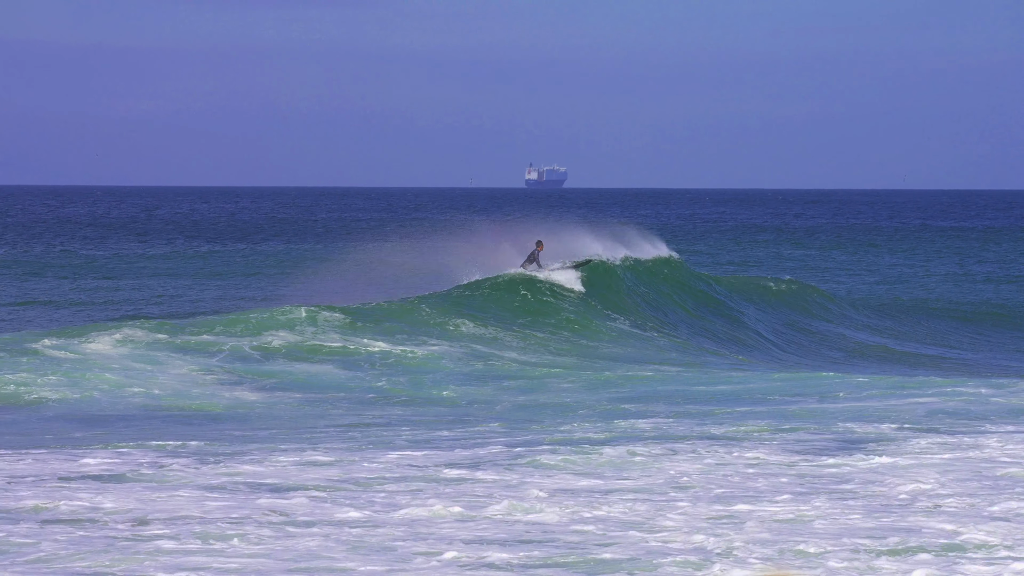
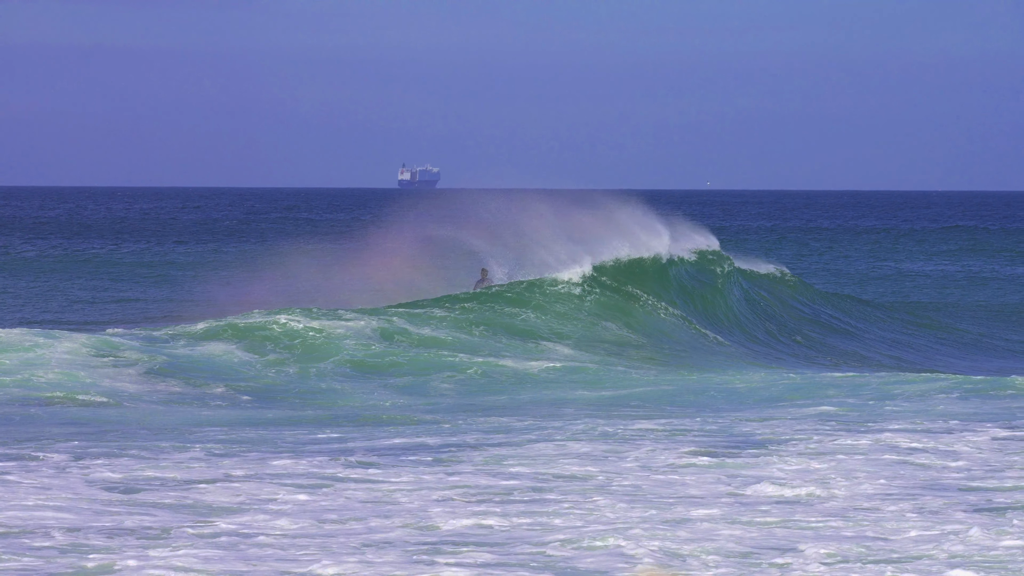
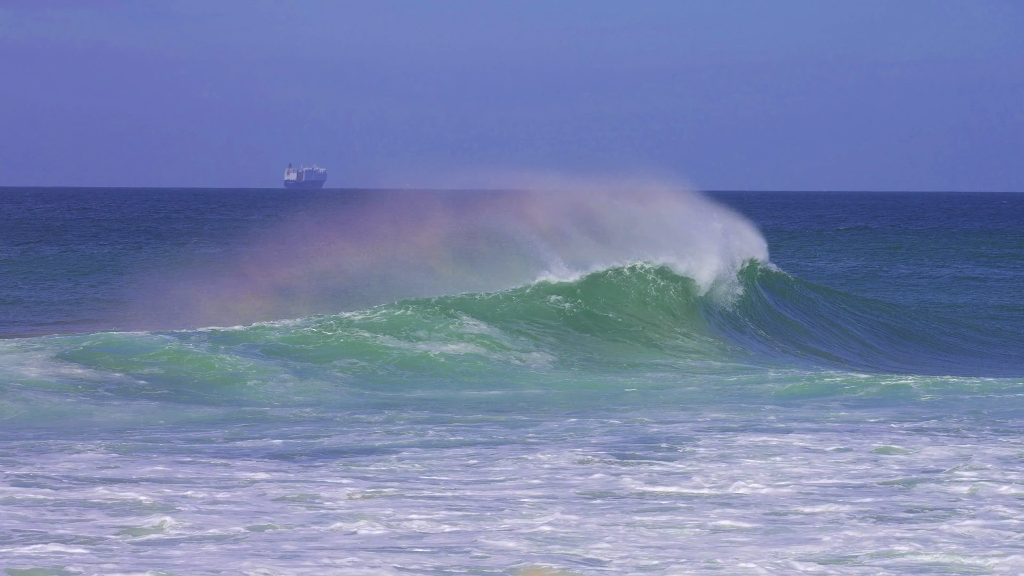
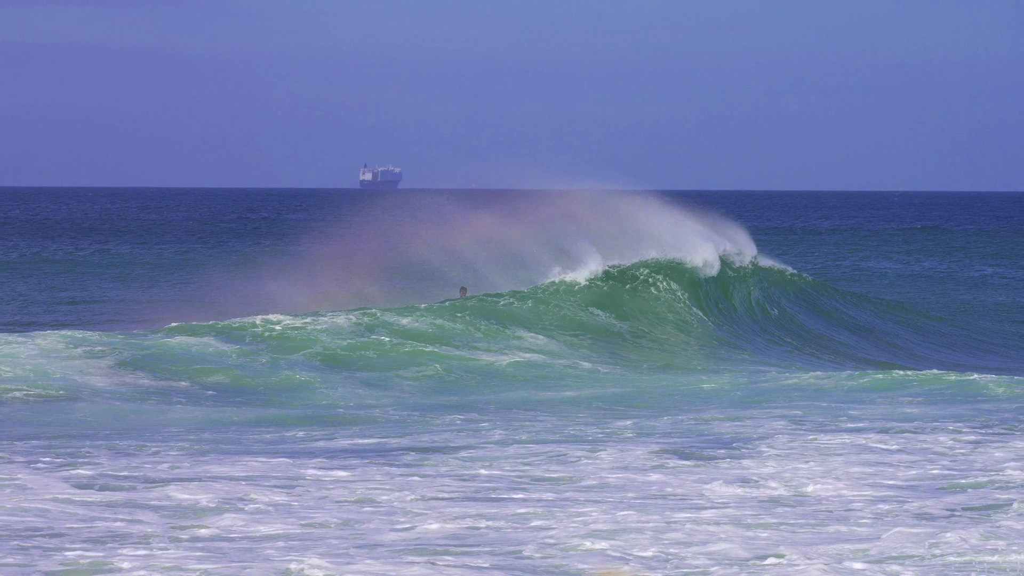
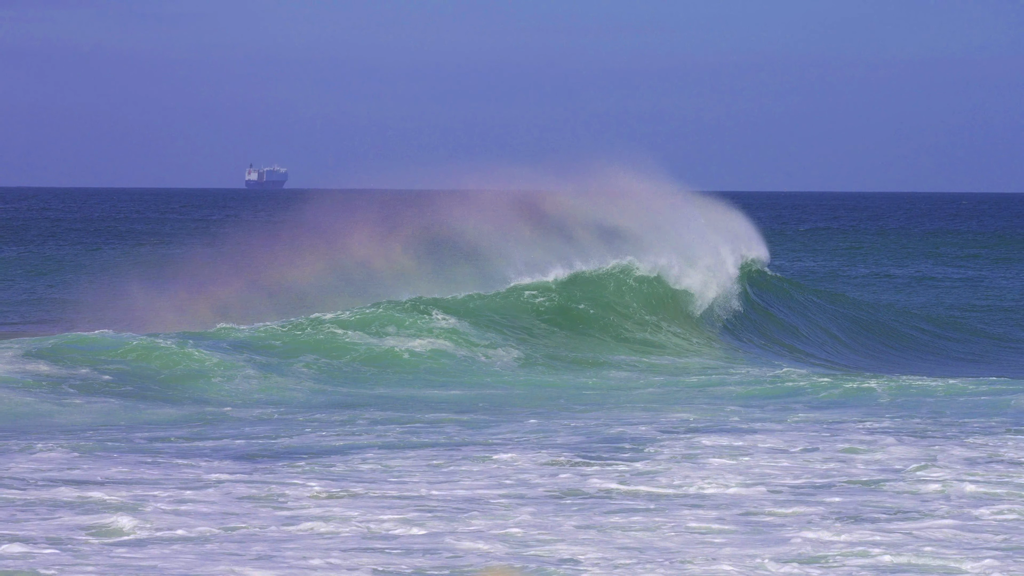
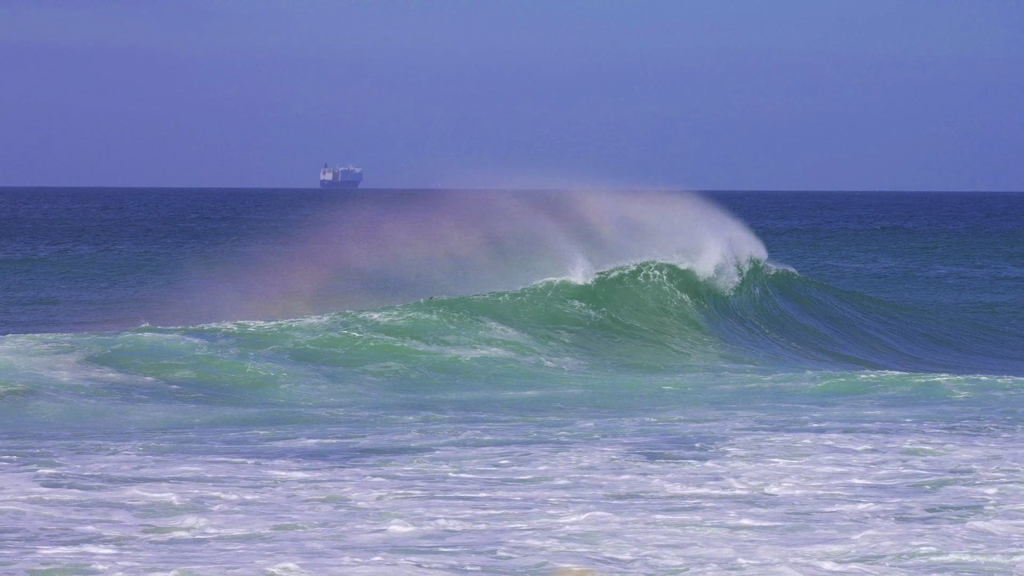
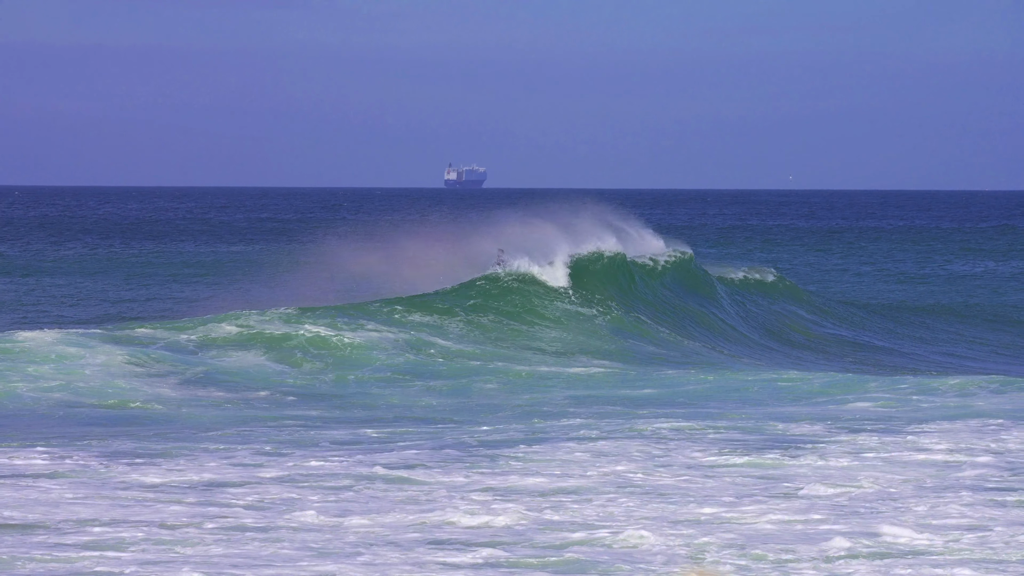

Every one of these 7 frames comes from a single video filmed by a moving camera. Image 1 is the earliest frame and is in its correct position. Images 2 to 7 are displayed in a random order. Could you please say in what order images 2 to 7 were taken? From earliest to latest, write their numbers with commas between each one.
7, 2, 4, 6, 3, 5
